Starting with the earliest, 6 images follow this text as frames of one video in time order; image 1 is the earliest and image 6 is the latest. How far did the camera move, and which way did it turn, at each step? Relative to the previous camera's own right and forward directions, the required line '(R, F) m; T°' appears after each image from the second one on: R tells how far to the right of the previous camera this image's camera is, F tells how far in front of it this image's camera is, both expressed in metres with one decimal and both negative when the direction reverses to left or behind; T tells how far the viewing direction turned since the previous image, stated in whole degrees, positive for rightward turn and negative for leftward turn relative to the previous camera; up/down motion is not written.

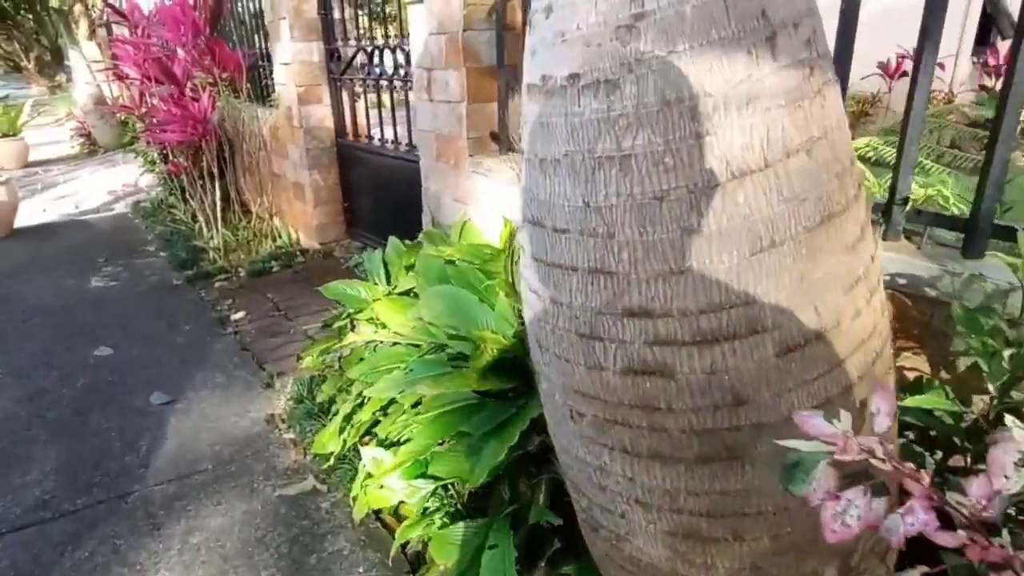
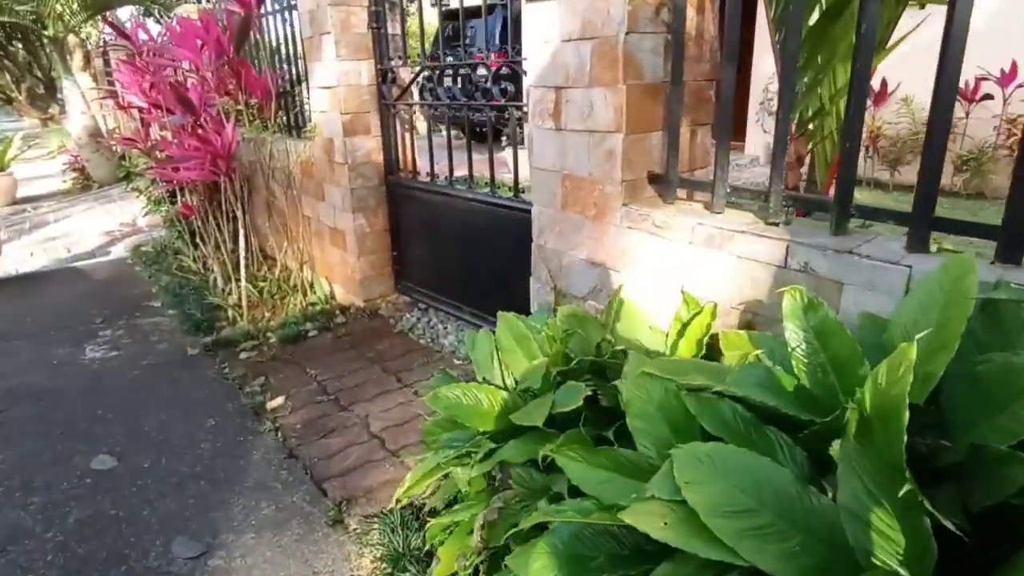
(-0.5, +0.7) m; +1°
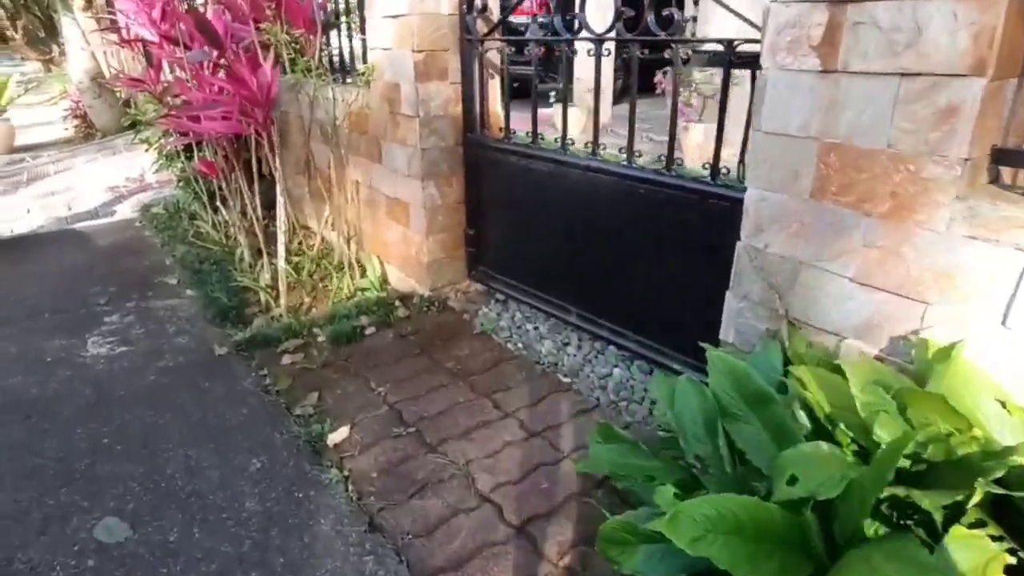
(-0.5, +0.7) m; 0°
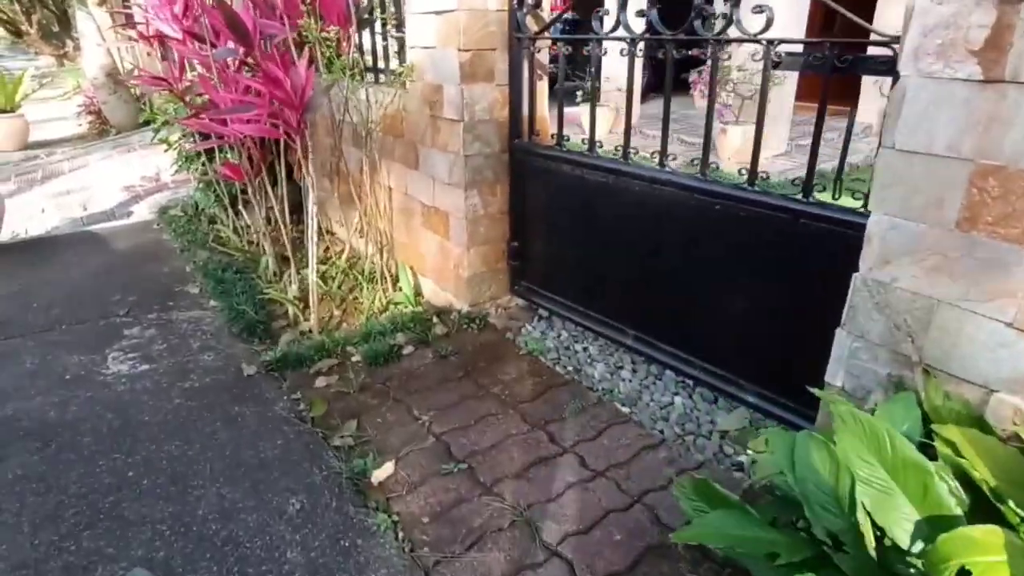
(-0.2, +0.2) m; -1°
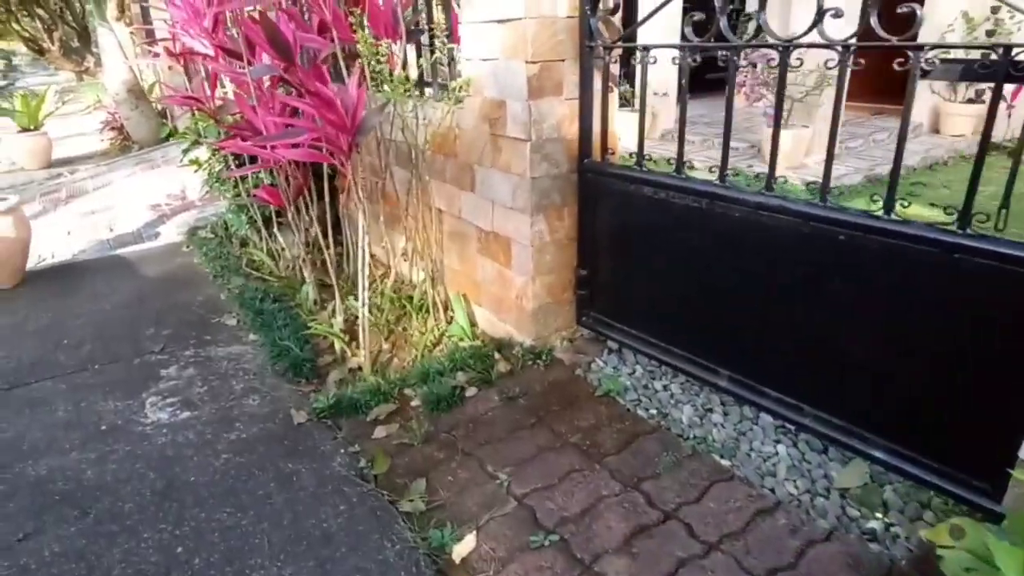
(-0.2, +0.2) m; -1°
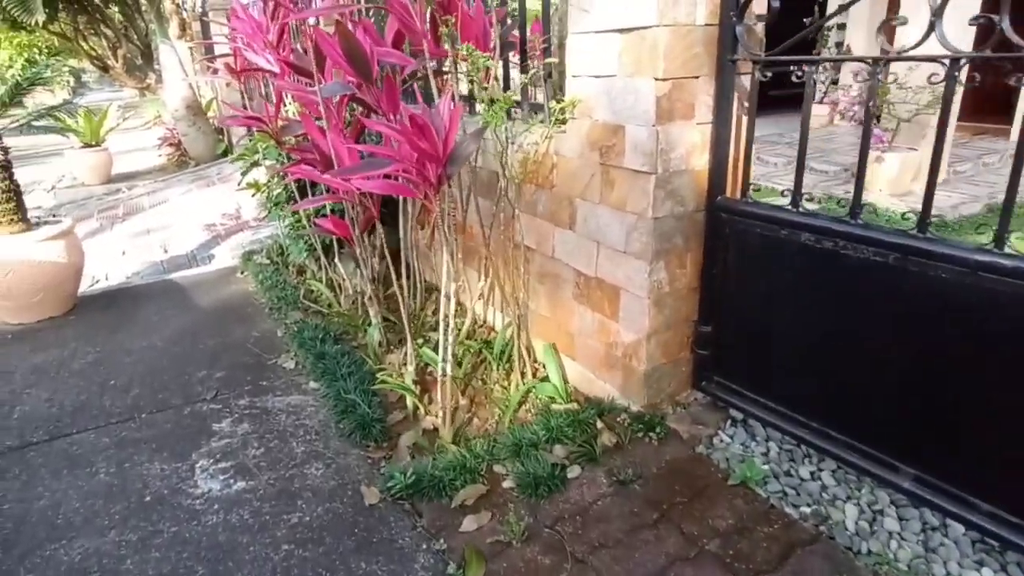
(-0.2, +0.4) m; -4°
